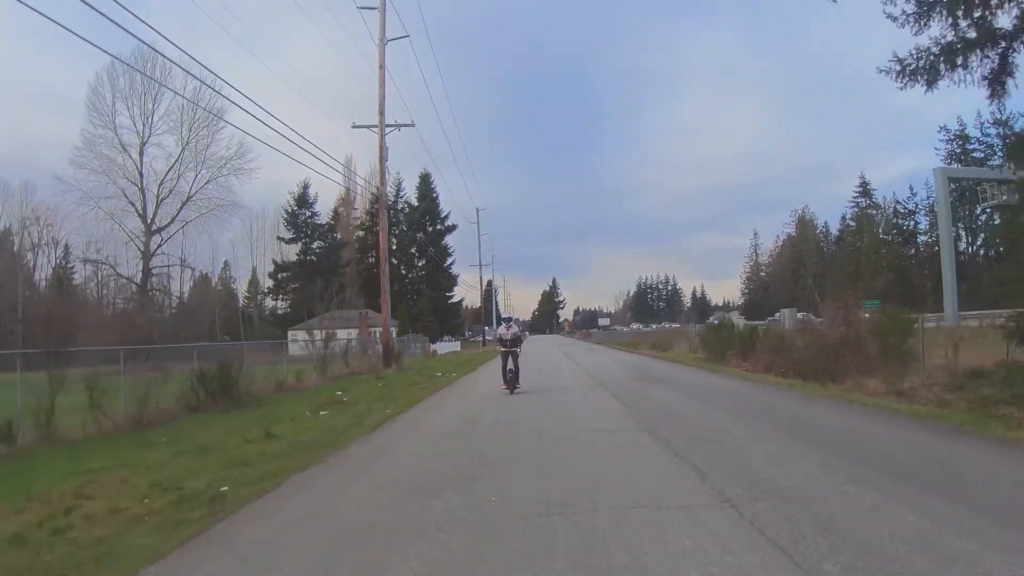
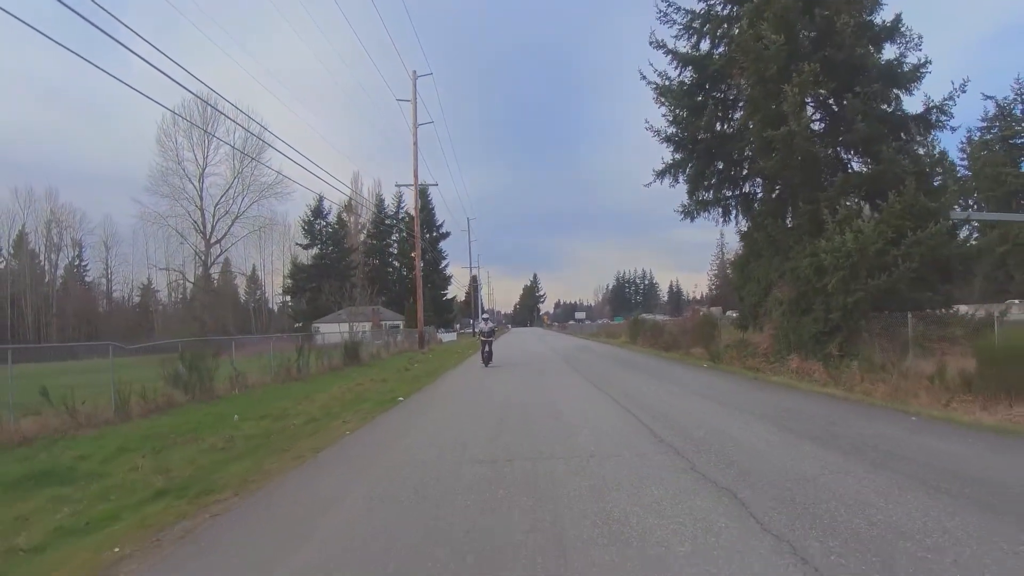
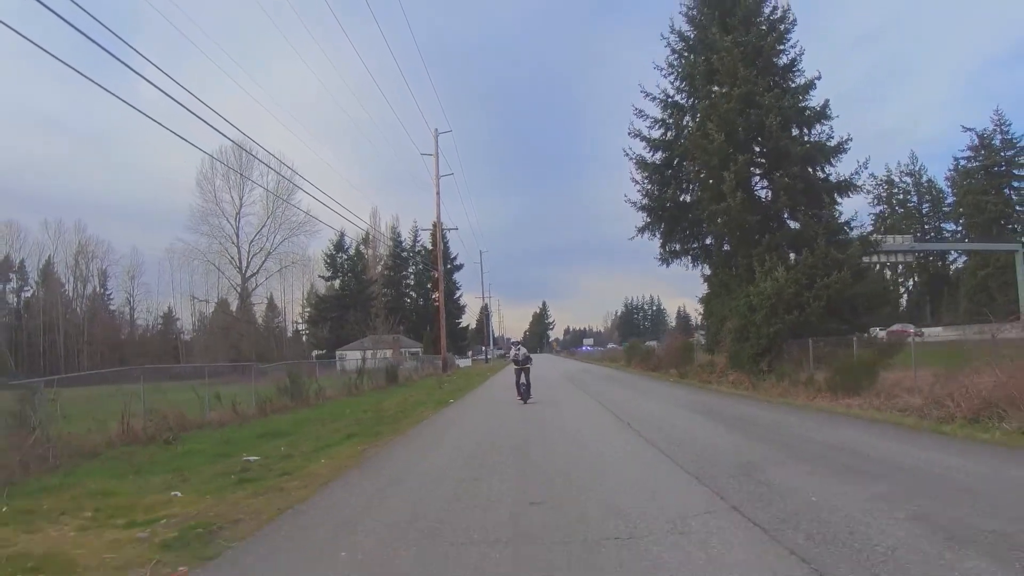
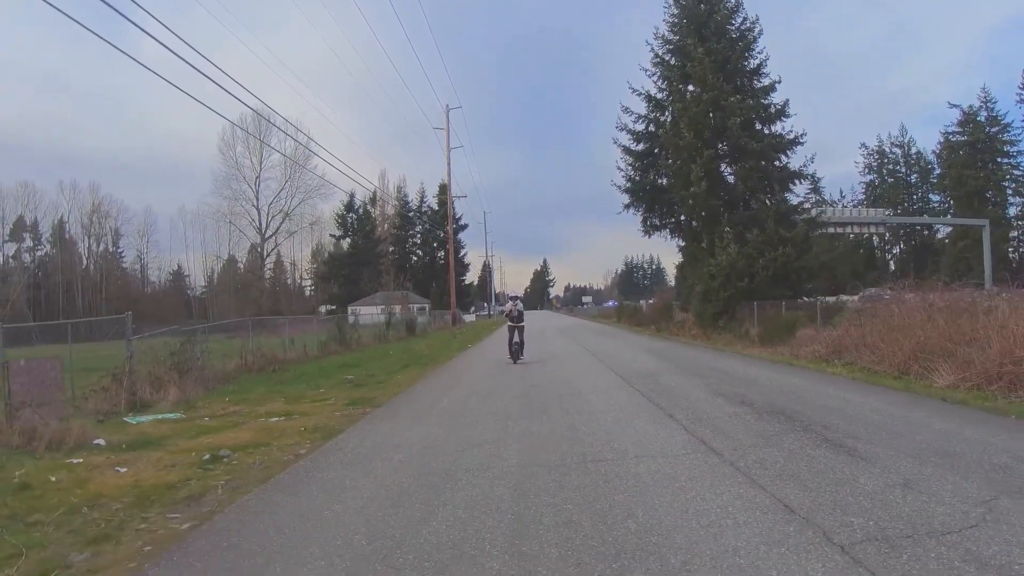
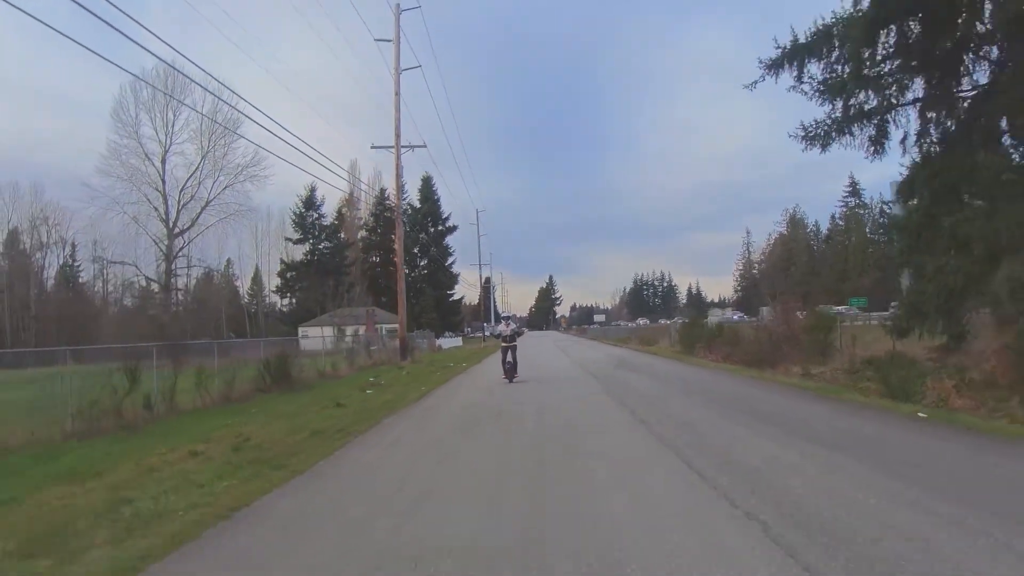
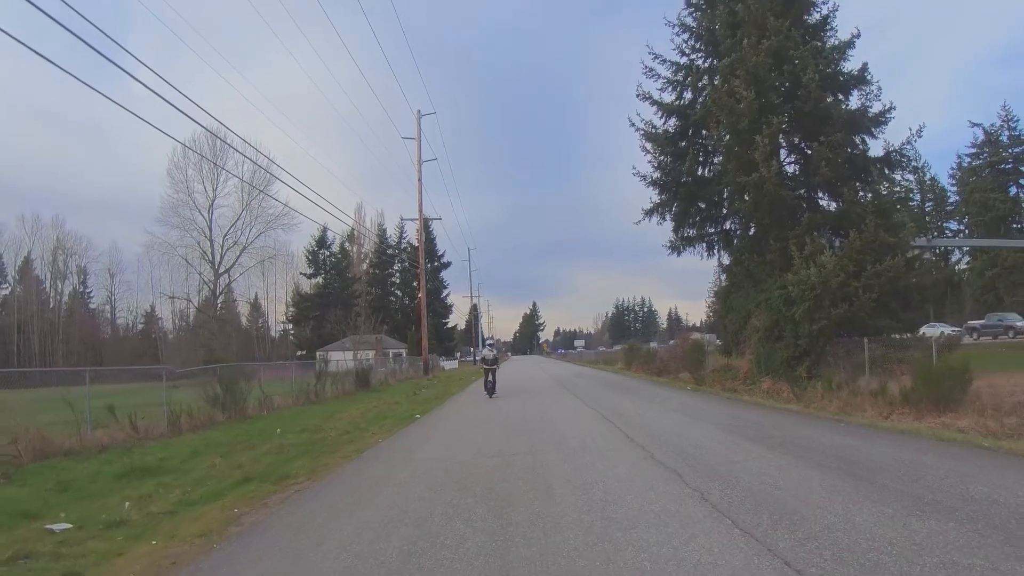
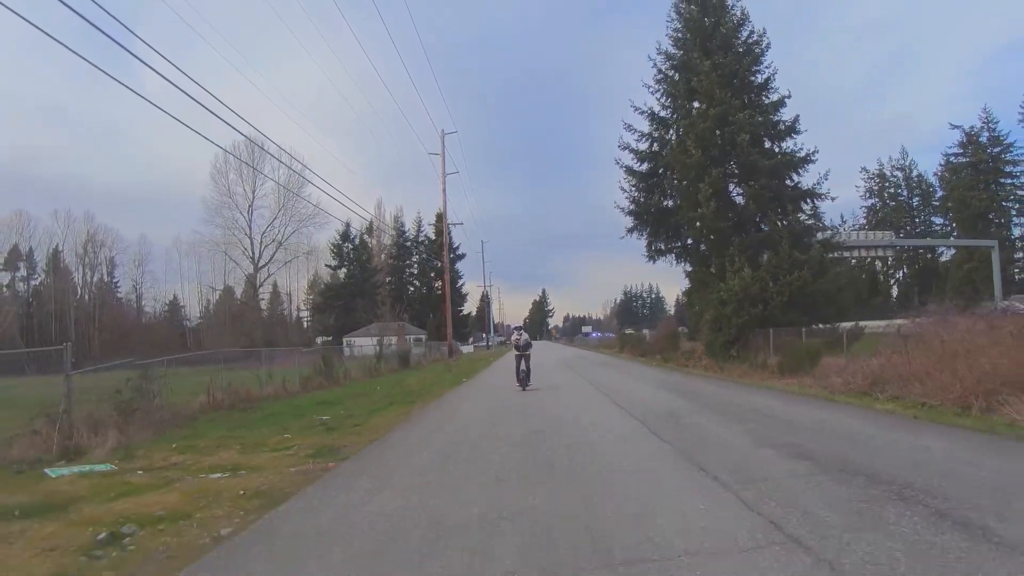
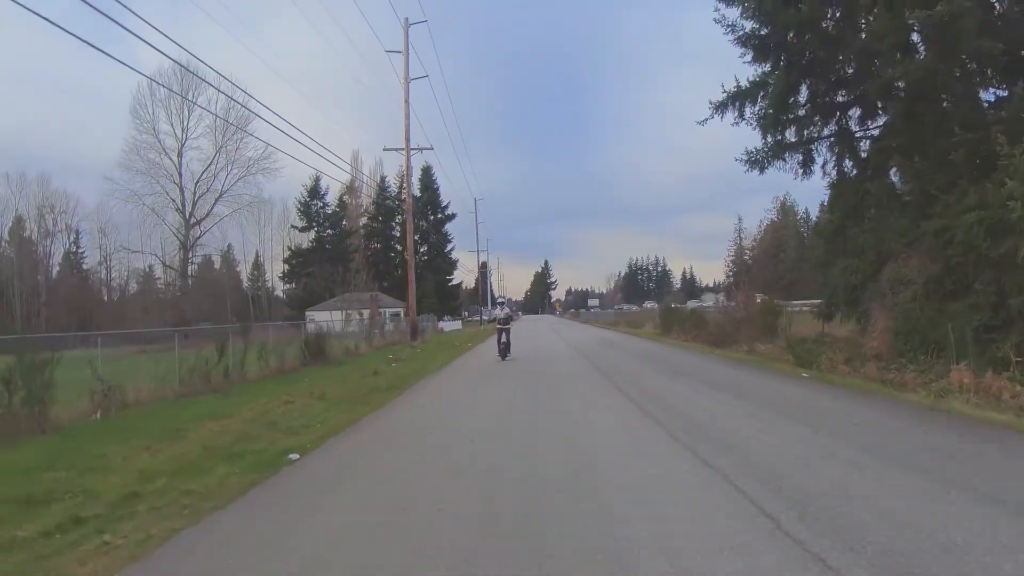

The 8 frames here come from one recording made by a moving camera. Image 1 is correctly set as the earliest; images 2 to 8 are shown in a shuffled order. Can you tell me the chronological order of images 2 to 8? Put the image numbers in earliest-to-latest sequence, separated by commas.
5, 8, 2, 6, 3, 7, 4
